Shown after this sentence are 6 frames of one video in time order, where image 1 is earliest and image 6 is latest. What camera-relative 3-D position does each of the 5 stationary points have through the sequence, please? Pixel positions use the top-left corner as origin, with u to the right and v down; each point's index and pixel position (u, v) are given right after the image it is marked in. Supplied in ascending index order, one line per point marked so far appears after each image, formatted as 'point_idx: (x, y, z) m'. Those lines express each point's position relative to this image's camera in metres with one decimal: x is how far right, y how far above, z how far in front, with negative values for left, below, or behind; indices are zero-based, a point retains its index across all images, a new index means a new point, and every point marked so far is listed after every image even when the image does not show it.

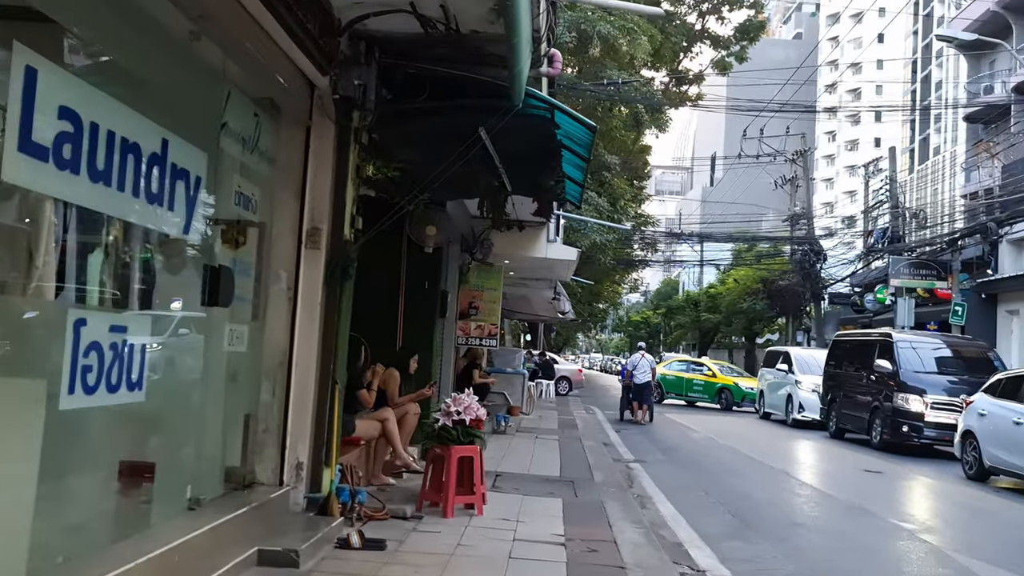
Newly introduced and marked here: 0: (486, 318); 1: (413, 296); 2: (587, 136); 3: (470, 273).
0: (-0.4, -0.5, +14.6) m
1: (-1.1, -0.1, +10.0) m
2: (+0.6, +1.2, +6.9) m
3: (-0.7, +0.3, +14.6) m
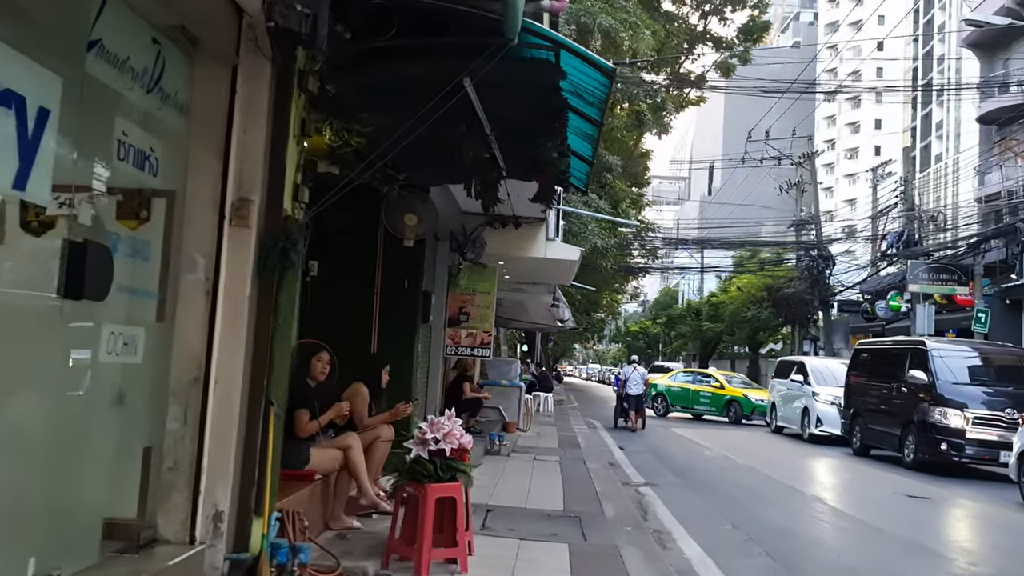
0: (-0.5, -0.5, +13.1) m
1: (-1.2, -0.1, +8.6) m
2: (+0.5, +1.2, +5.5) m
3: (-0.8, +0.2, +13.2) m
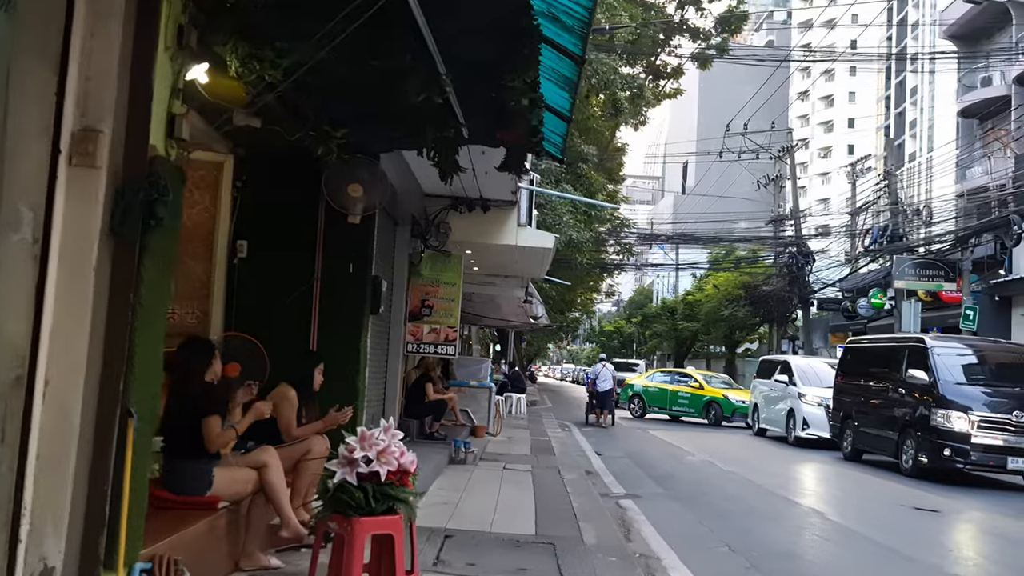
0: (-0.9, -0.4, +11.8) m
1: (-1.5, +0.1, +7.3) m
2: (+0.3, +1.3, +4.2) m
3: (-1.2, +0.3, +11.9) m
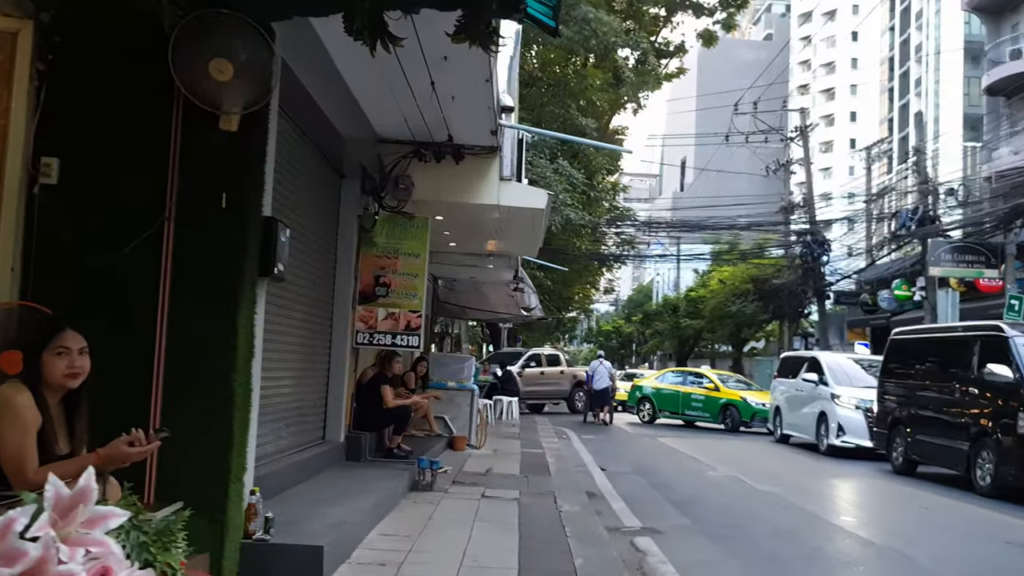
0: (-1.1, -0.1, +9.2) m
1: (-1.6, +0.3, +4.6) m
2: (+0.2, +1.6, +1.6) m
3: (-1.4, +0.6, +9.2) m
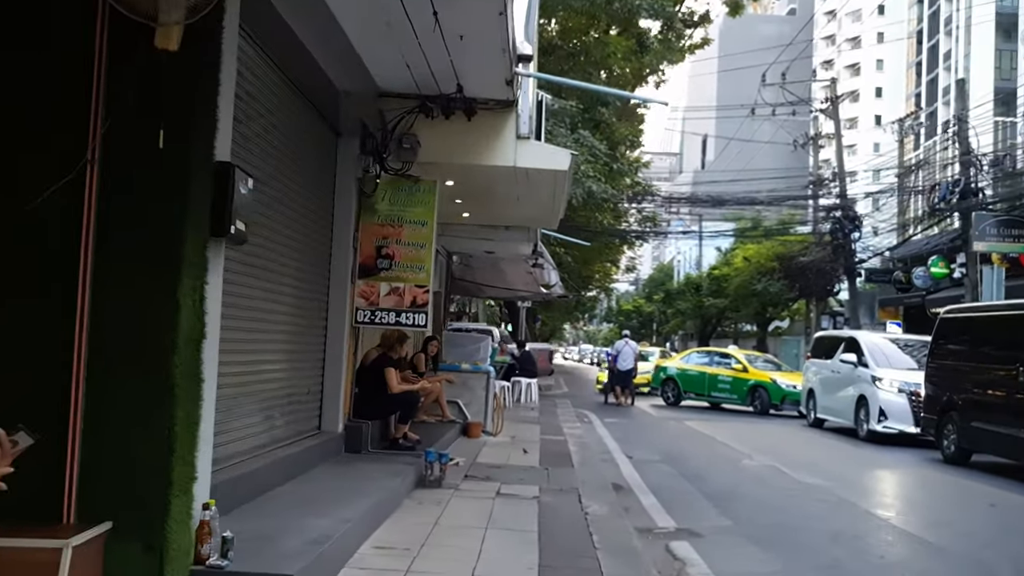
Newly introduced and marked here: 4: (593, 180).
0: (-0.9, +0.1, +8.2) m
1: (-1.6, +0.5, +3.6) m
2: (+0.2, +1.7, +0.5) m
3: (-1.2, +0.9, +8.2) m
4: (+1.6, +2.3, +18.4) m
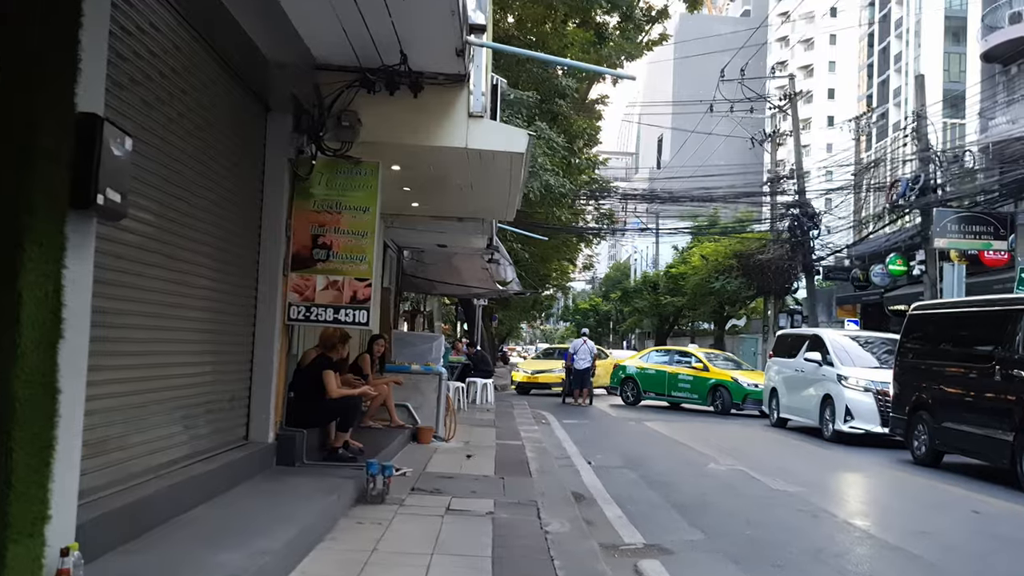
0: (-1.3, +0.2, +7.4) m
1: (-1.7, +0.5, +2.8) m
2: (+0.2, +1.8, -0.2) m
3: (-1.6, +0.9, +7.4) m
4: (+0.8, +2.3, +17.7) m
